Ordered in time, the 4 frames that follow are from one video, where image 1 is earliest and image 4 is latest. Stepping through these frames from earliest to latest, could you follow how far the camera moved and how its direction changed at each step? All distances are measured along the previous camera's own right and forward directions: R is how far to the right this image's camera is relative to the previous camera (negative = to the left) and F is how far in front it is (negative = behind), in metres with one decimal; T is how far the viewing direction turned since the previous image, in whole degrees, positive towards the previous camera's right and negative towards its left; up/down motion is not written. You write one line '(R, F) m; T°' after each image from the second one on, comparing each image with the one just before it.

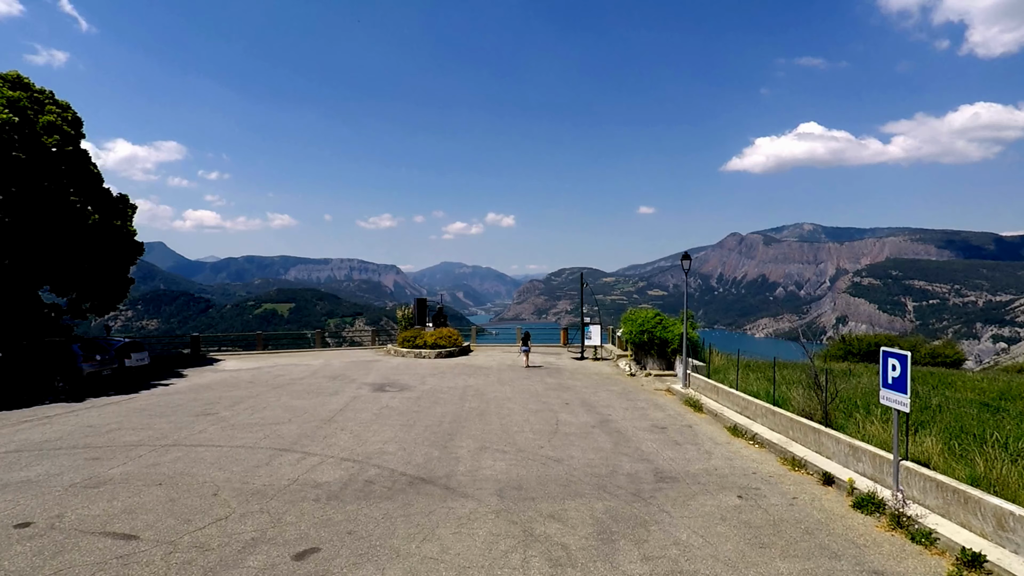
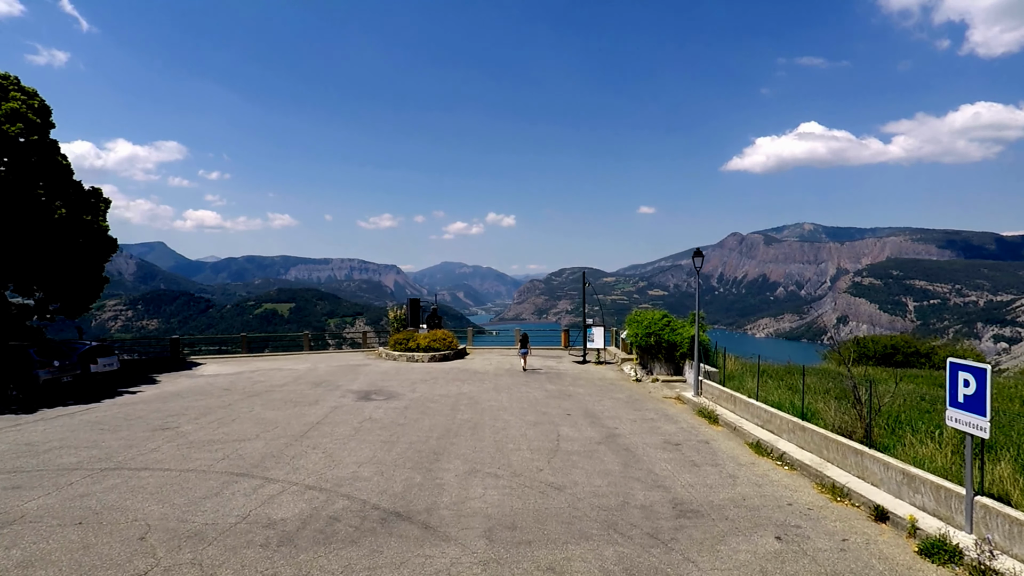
(+0.1, +0.9) m; 0°
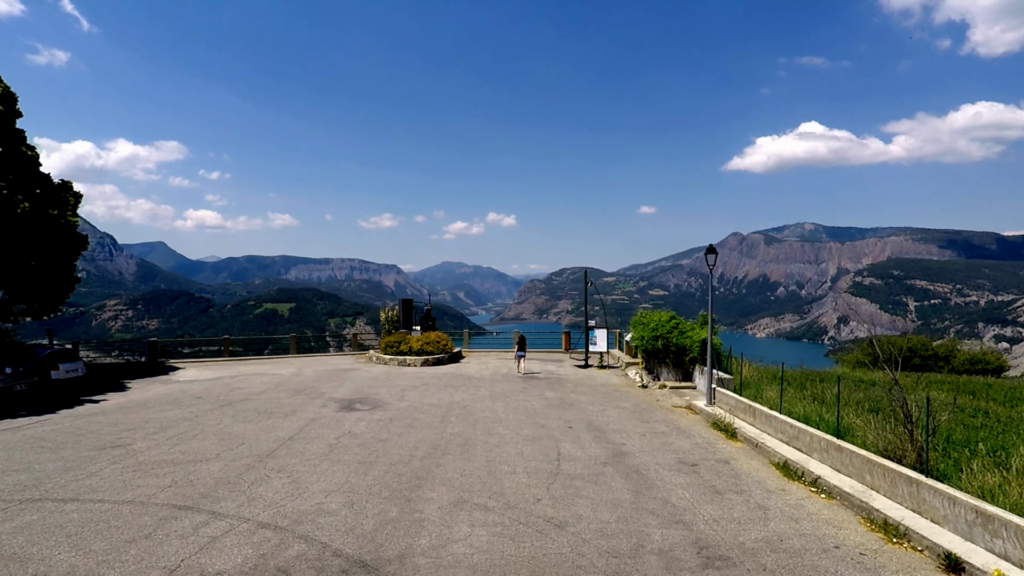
(+0.1, +0.9) m; 0°
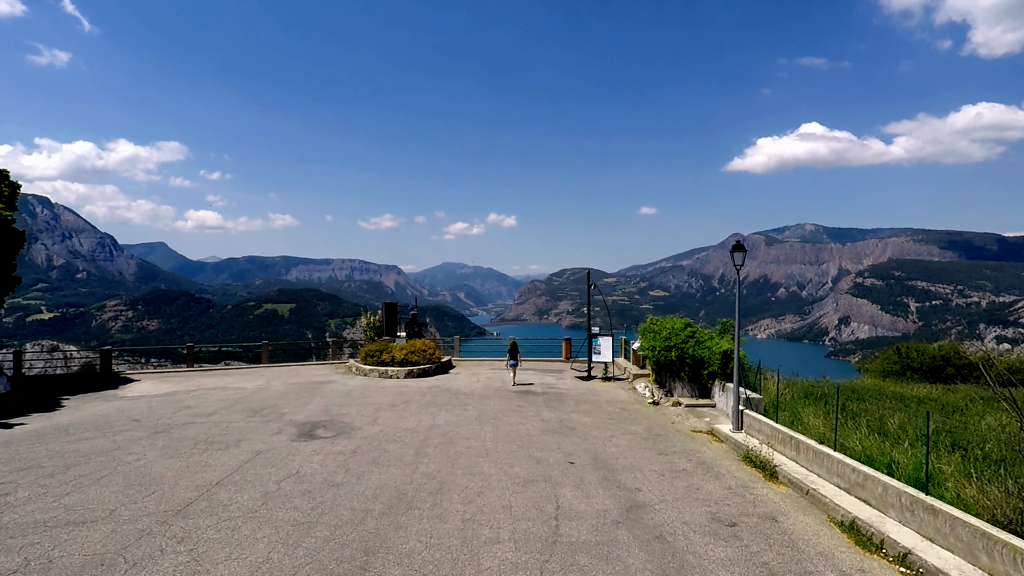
(+0.2, +1.5) m; 0°
